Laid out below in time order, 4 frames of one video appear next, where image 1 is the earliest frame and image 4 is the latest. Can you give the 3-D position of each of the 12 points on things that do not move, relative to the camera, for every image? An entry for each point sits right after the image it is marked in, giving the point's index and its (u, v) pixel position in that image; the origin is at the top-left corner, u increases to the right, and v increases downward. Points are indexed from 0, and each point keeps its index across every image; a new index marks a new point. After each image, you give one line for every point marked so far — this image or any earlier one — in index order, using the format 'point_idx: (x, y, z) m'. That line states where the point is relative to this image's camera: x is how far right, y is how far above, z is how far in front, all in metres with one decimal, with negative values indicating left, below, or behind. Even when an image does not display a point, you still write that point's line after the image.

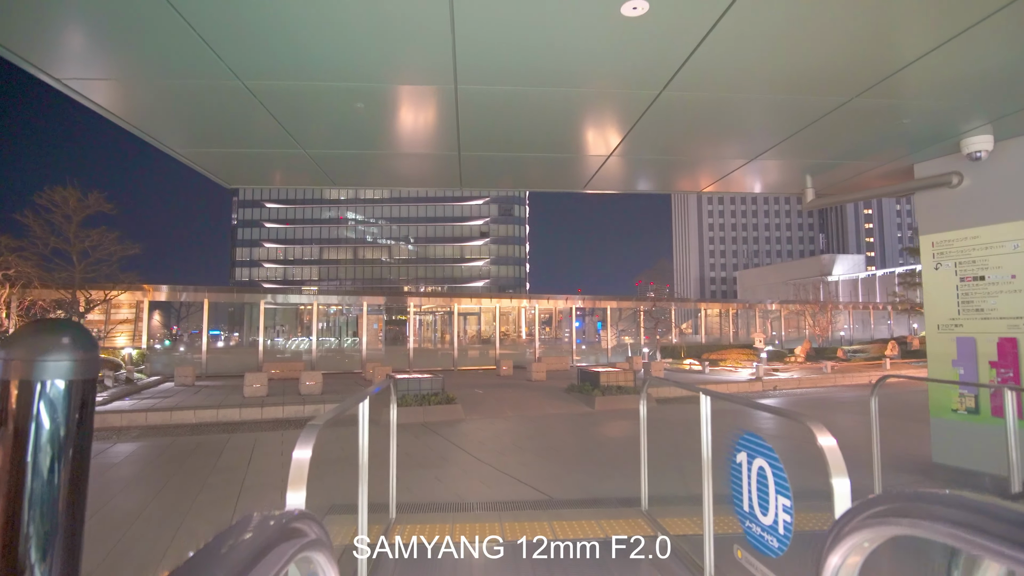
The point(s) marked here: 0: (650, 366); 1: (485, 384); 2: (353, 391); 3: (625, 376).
0: (+4.6, -2.6, +19.3) m
1: (-0.8, -3.0, +18.2) m
2: (-4.5, -2.9, +16.3) m
3: (+3.0, -2.3, +15.1) m
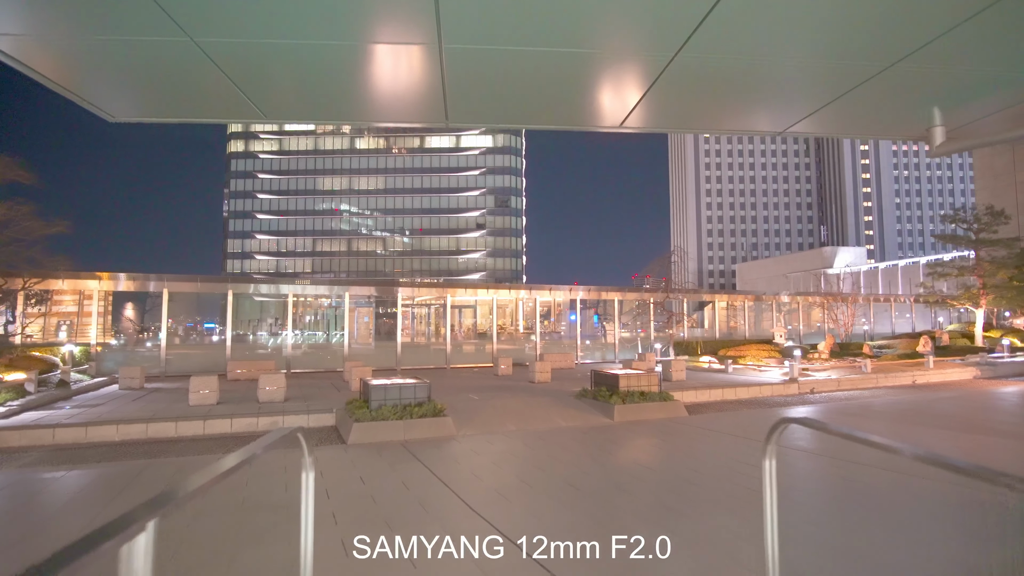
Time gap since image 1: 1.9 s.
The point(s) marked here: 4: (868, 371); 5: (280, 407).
0: (+4.6, -2.3, +16.9) m
1: (-0.8, -2.7, +15.7) m
2: (-4.5, -2.6, +13.9) m
3: (+3.0, -2.0, +12.7) m
4: (+11.7, -2.7, +19.2) m
5: (-4.7, -2.5, +11.9) m
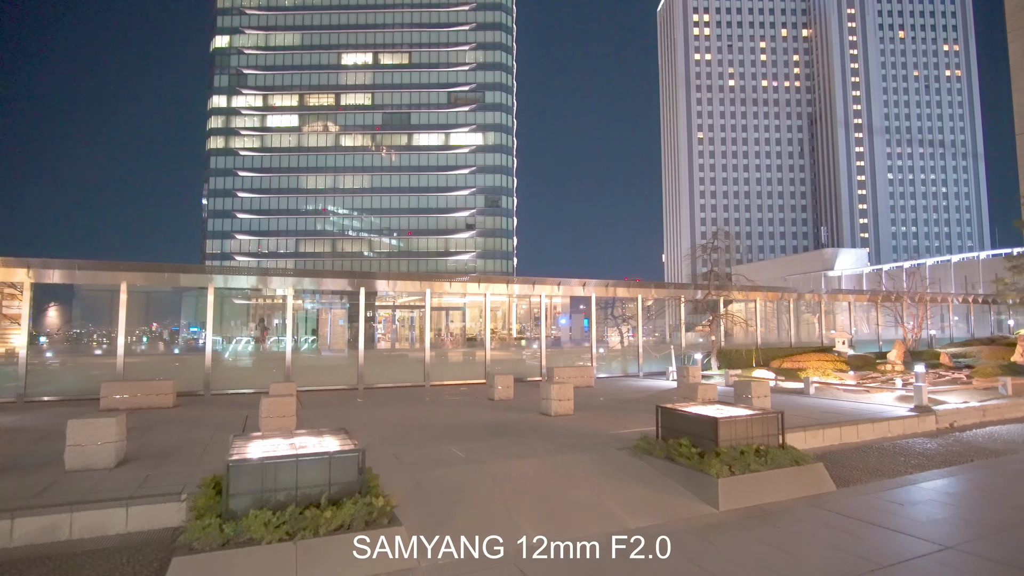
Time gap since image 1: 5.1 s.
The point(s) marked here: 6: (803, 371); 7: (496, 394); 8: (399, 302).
0: (+4.7, -2.0, +11.5) m
1: (-0.7, -2.4, +10.3) m
2: (-4.4, -2.3, +8.3) m
3: (+3.2, -1.8, +7.3) m
4: (+11.8, -2.5, +13.9) m
5: (-4.6, -2.2, +6.4) m
6: (+9.5, -2.7, +18.9) m
7: (-0.4, -2.5, +13.9) m
8: (-3.9, -0.4, +19.2) m
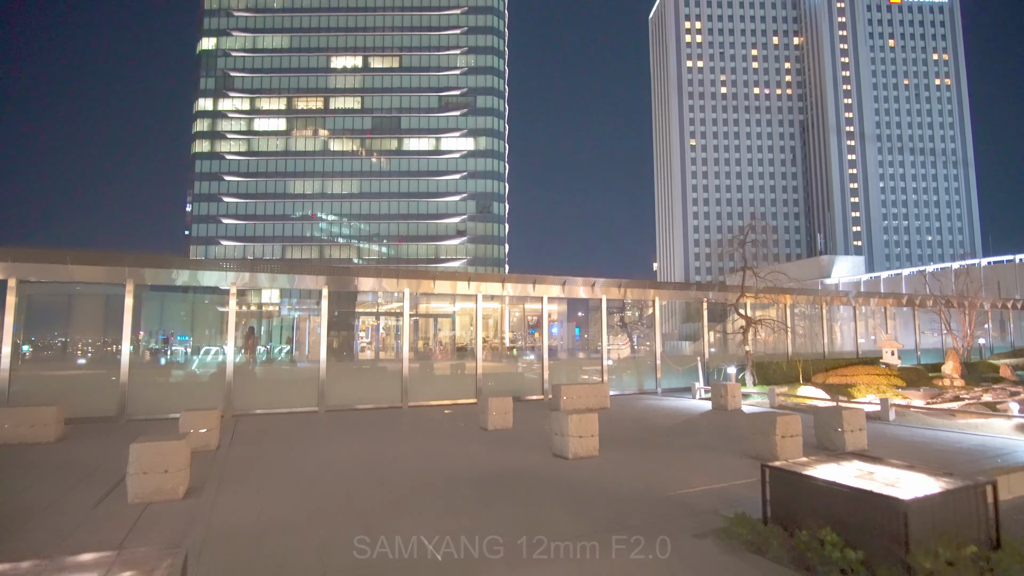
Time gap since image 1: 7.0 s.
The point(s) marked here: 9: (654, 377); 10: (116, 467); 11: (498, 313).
0: (+4.7, -1.9, +8.4) m
1: (-0.7, -2.3, +7.1) m
2: (-4.3, -2.1, +5.1) m
3: (+3.2, -1.6, +4.2) m
4: (+11.8, -2.5, +10.9) m
5: (-4.5, -2.0, +3.1) m
6: (+9.4, -2.7, +15.8) m
7: (-0.4, -2.4, +10.7) m
8: (-4.0, -0.4, +16.0) m
9: (+4.7, -3.0, +19.7) m
10: (-5.5, -2.3, +7.7) m
11: (-0.3, -0.6, +17.7) m
